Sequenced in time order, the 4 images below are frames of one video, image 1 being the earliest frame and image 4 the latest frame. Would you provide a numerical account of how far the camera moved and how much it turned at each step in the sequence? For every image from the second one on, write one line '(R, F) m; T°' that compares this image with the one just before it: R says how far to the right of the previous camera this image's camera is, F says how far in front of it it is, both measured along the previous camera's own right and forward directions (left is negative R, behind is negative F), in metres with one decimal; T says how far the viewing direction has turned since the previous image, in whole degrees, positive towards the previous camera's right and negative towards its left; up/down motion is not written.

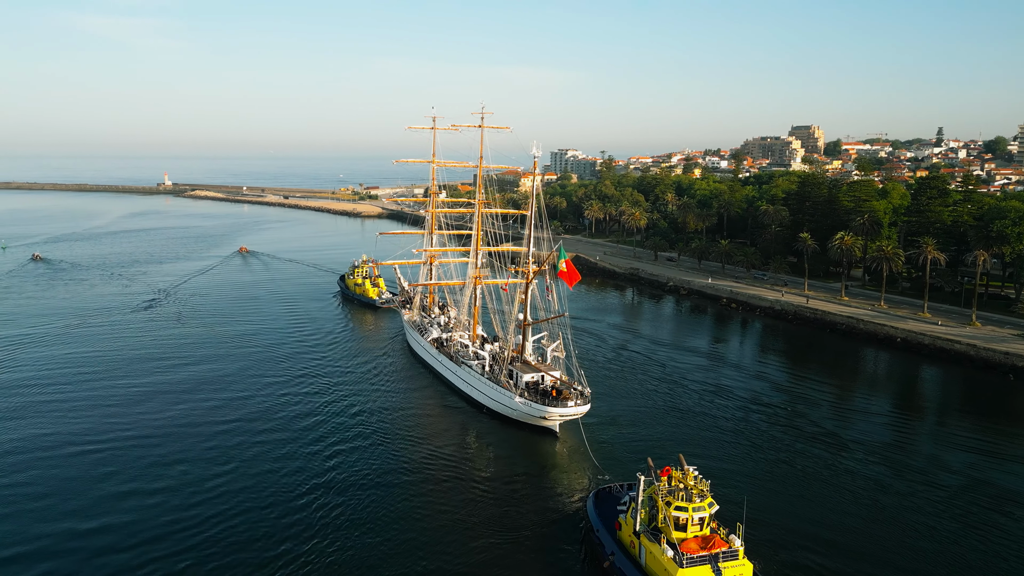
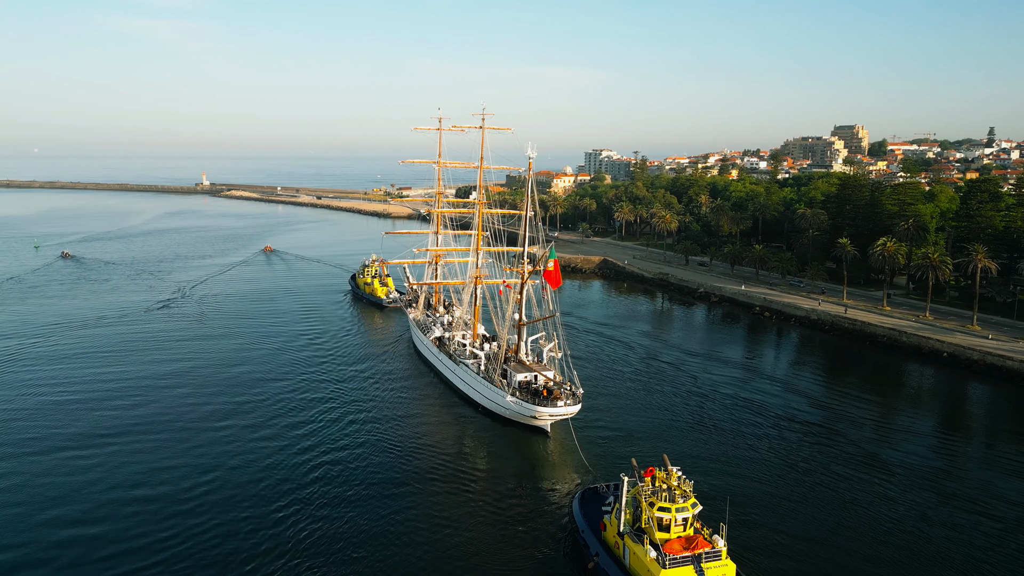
(+2.0, +1.9) m; -4°
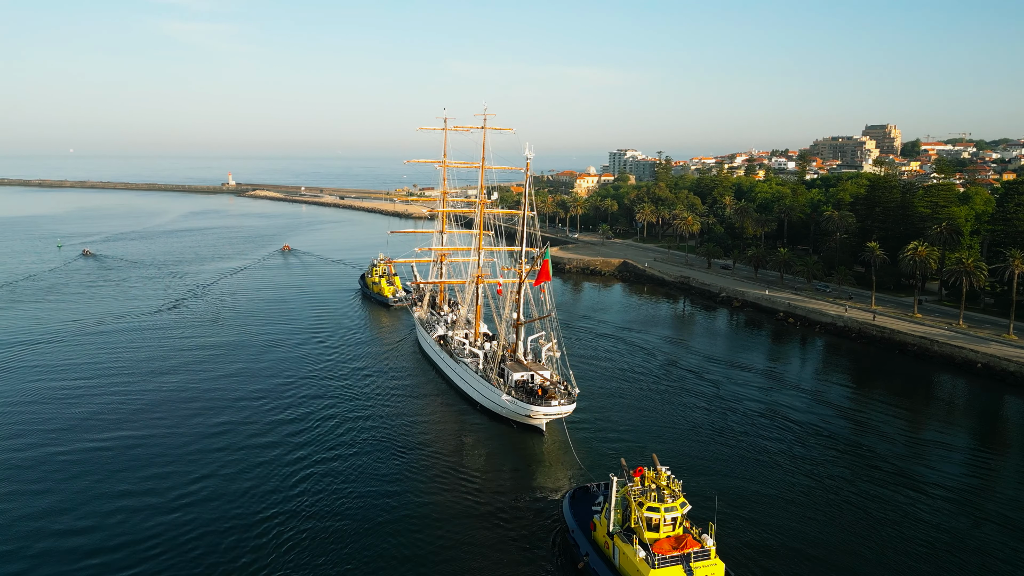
(+1.3, +1.1) m; -2°
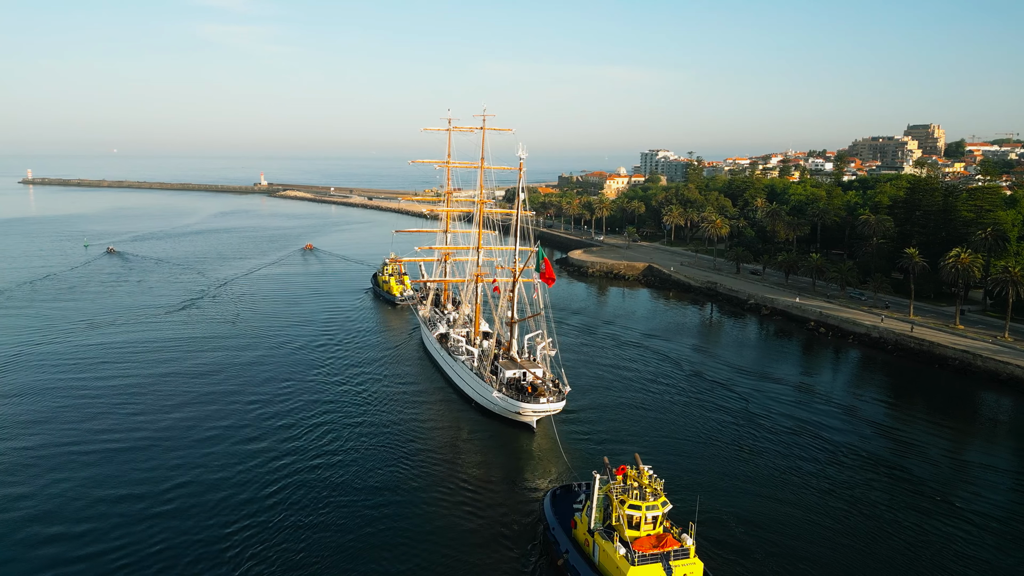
(+1.7, +1.5) m; -3°
